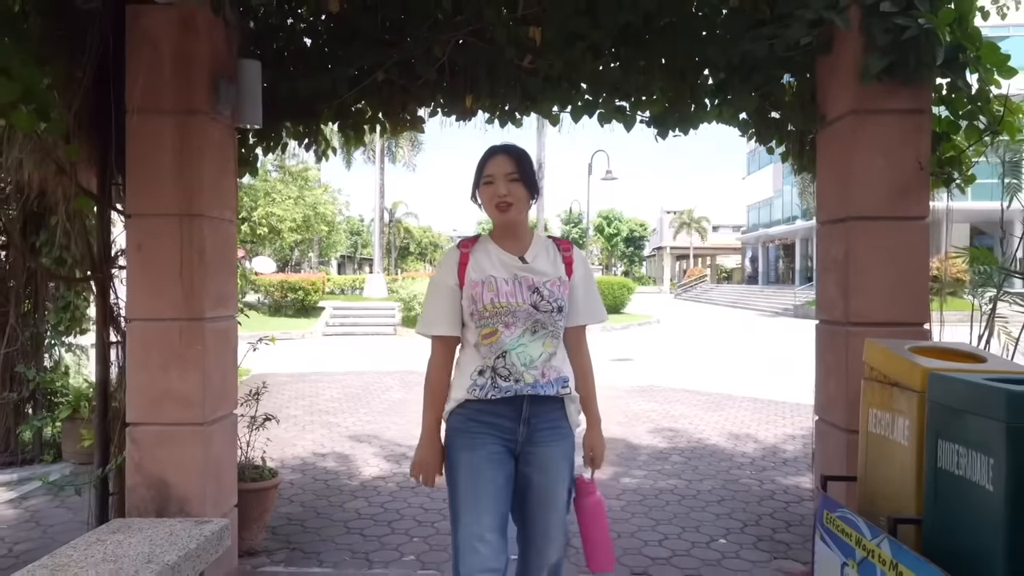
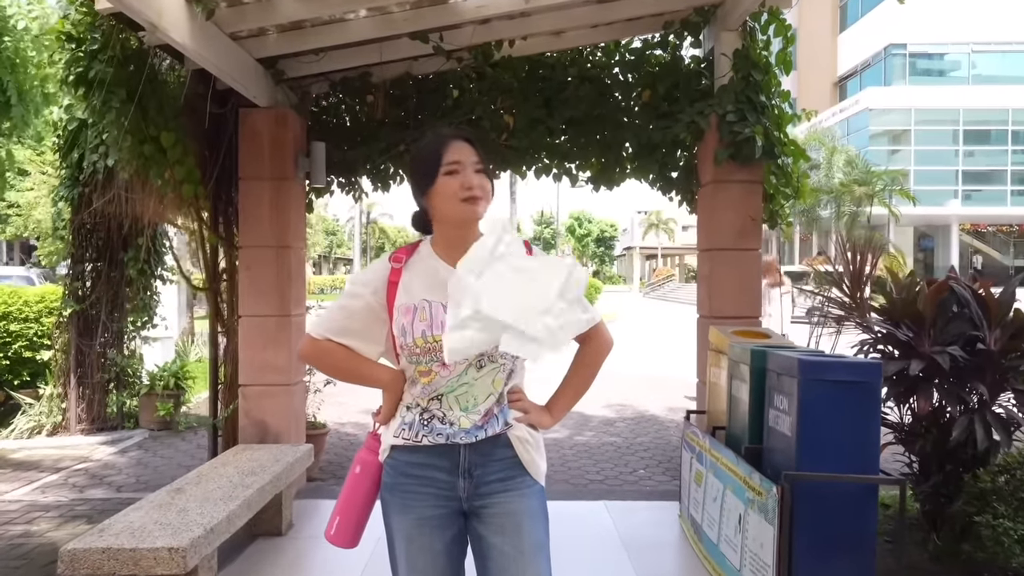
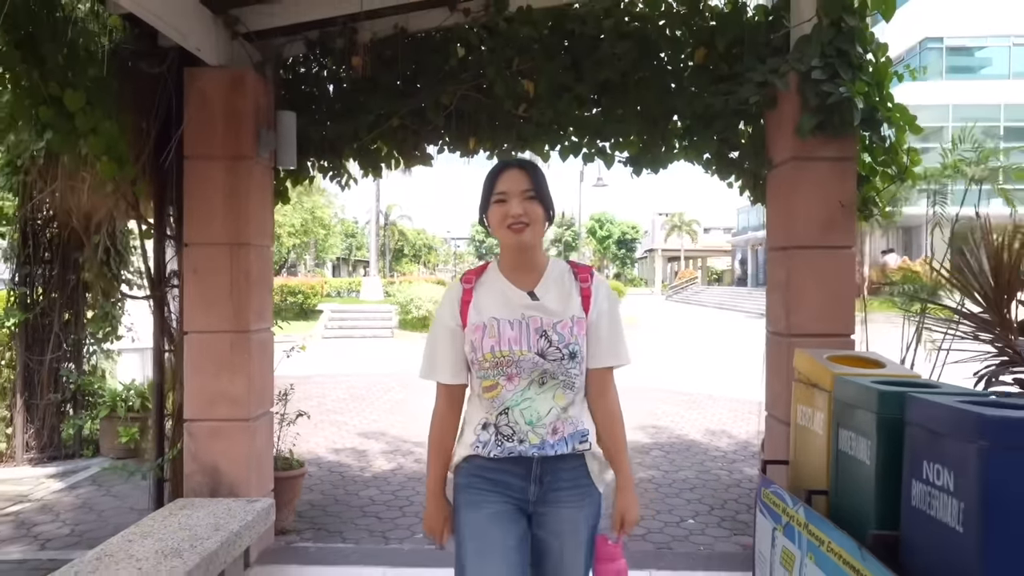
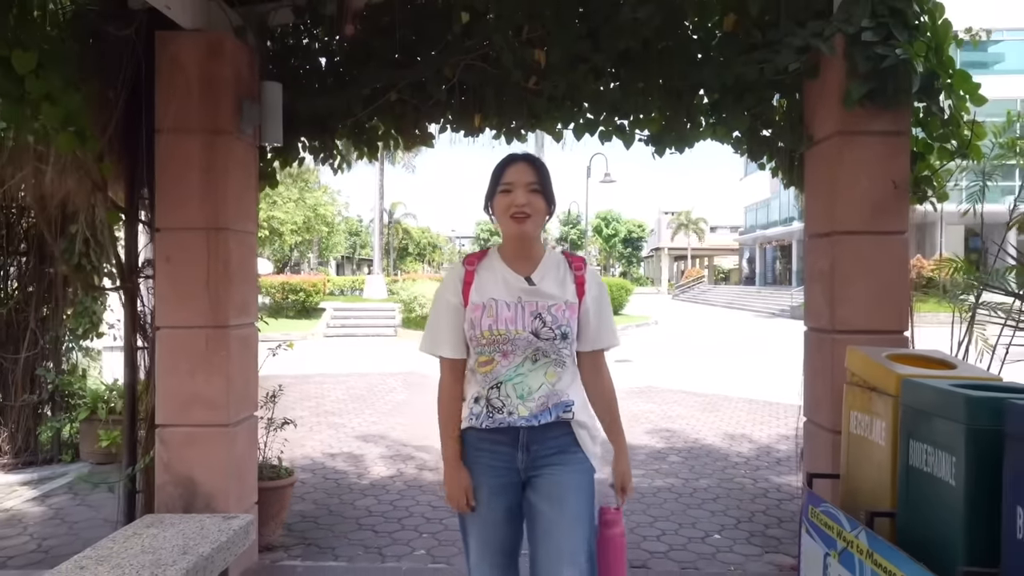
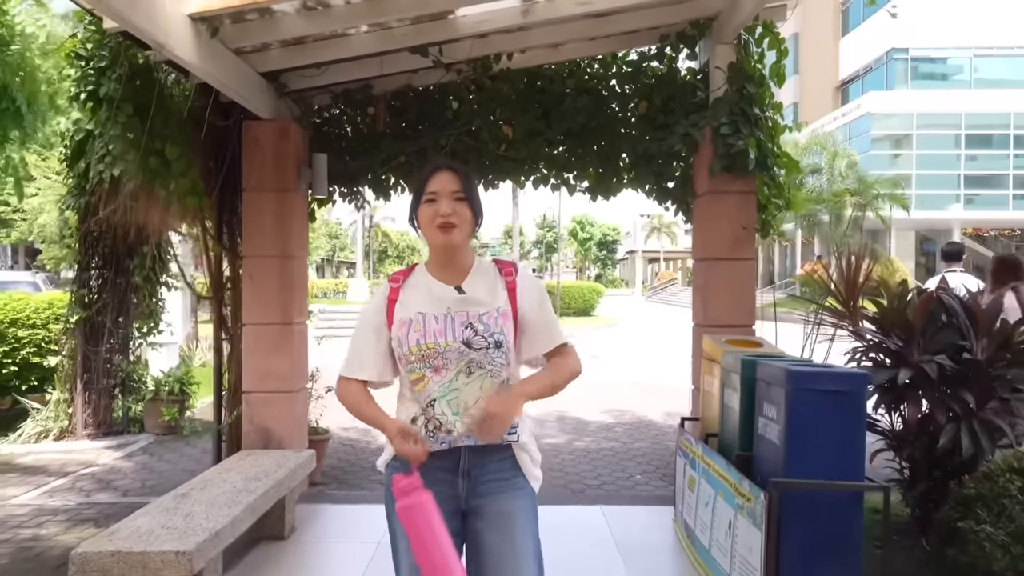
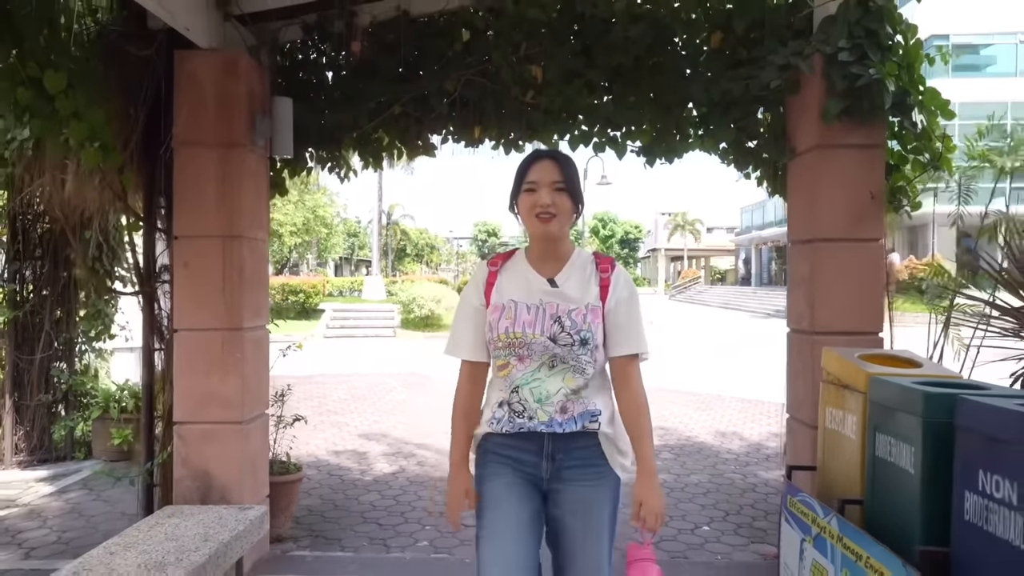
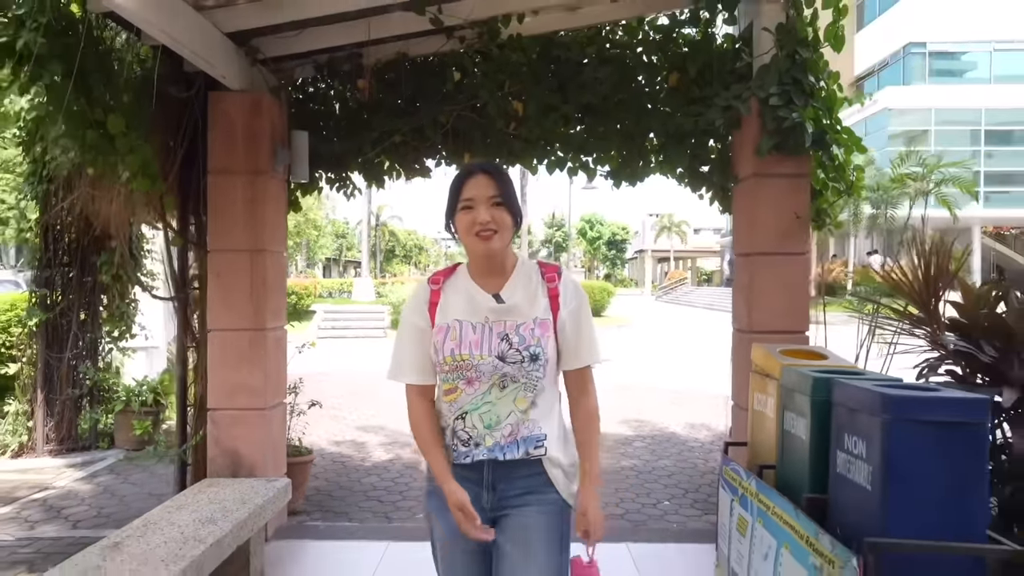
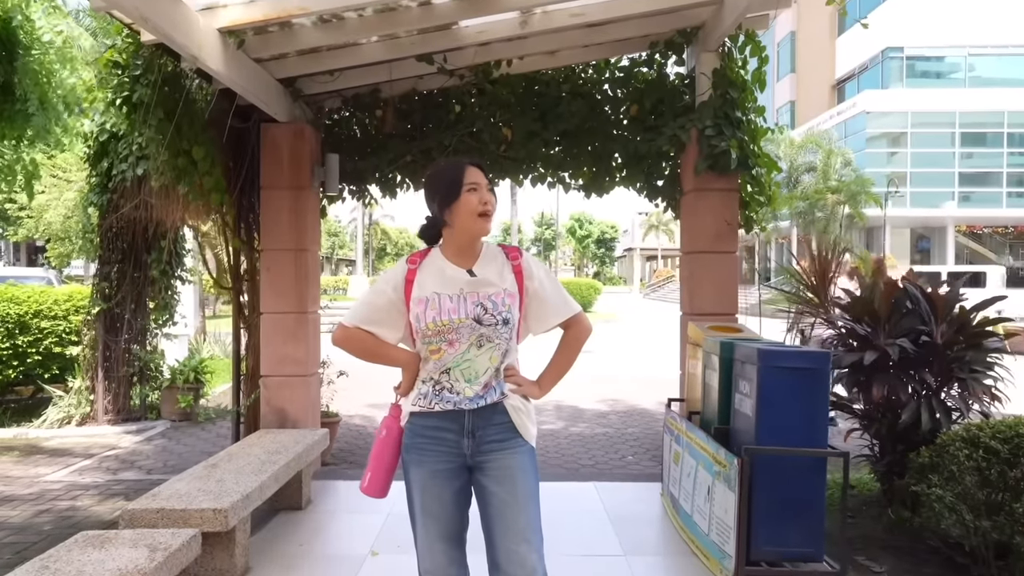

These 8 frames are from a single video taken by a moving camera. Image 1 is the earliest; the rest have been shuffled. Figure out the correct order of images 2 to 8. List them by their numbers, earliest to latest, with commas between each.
4, 6, 3, 7, 5, 8, 2
